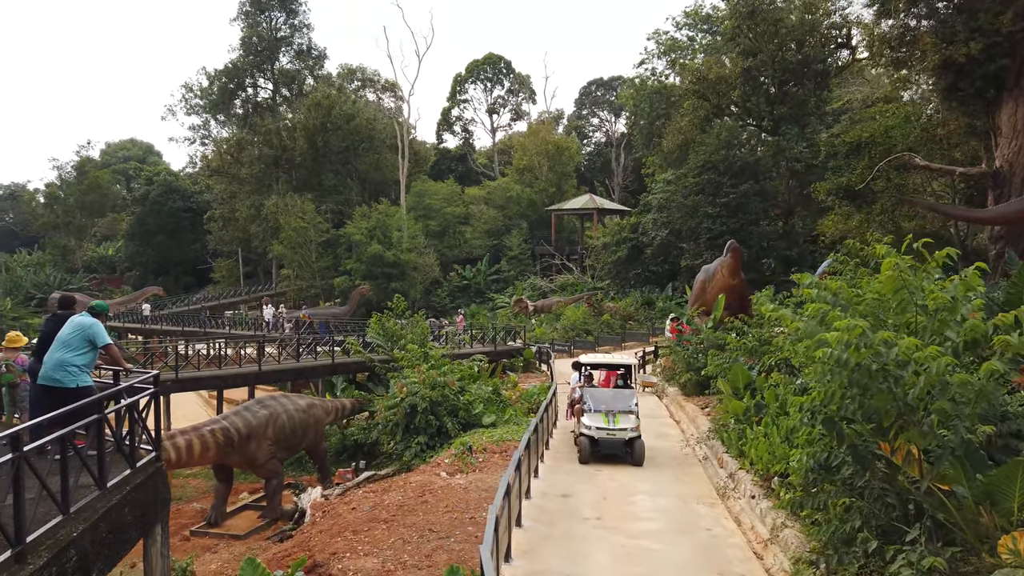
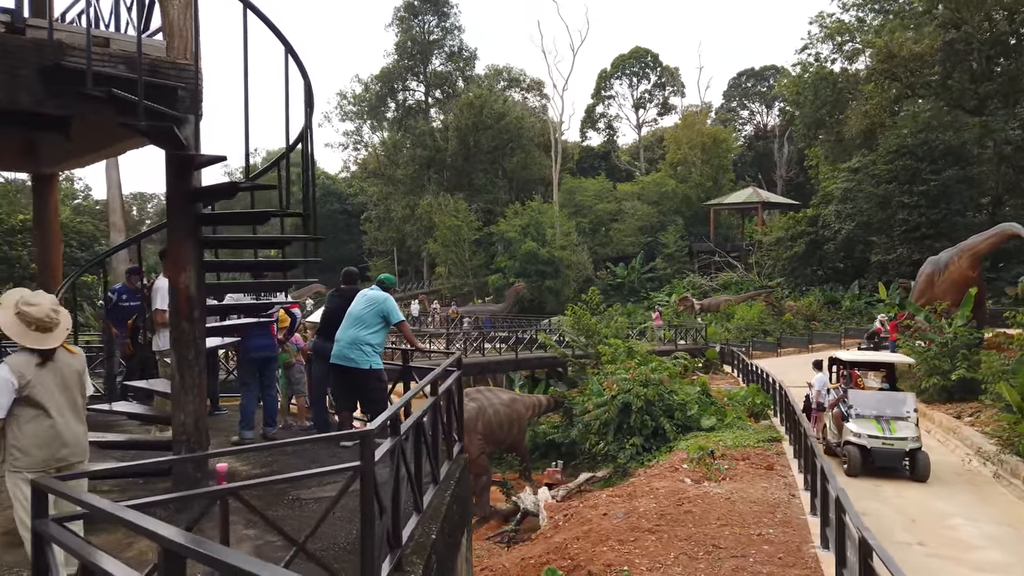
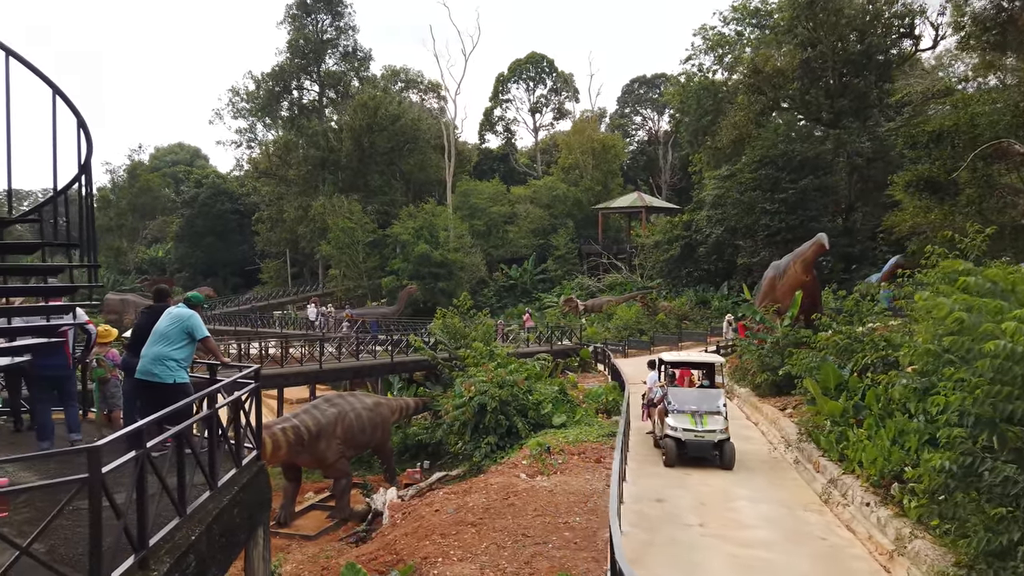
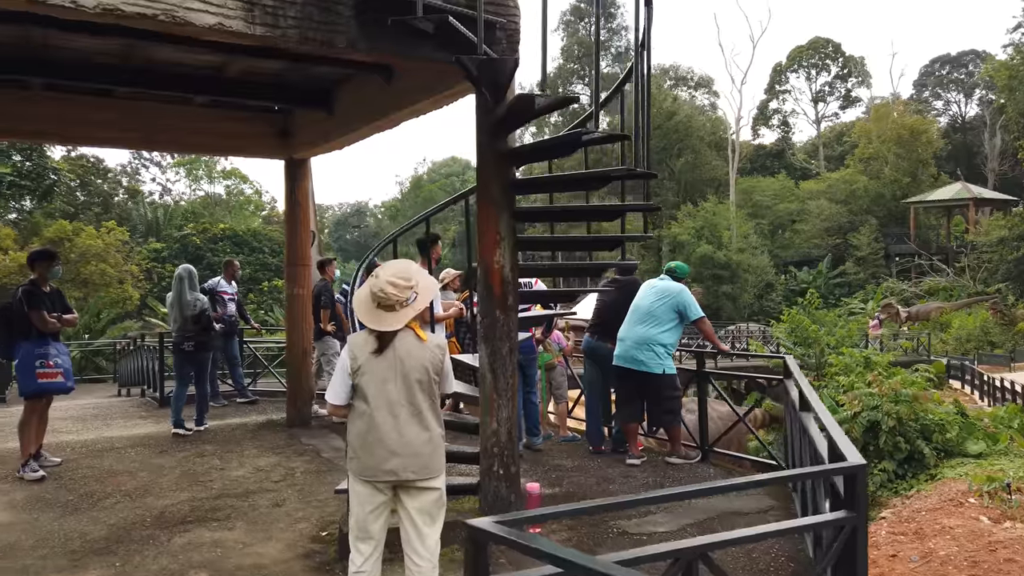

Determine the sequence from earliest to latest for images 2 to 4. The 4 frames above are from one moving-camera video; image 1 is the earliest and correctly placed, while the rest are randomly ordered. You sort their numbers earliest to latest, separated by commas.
3, 2, 4
